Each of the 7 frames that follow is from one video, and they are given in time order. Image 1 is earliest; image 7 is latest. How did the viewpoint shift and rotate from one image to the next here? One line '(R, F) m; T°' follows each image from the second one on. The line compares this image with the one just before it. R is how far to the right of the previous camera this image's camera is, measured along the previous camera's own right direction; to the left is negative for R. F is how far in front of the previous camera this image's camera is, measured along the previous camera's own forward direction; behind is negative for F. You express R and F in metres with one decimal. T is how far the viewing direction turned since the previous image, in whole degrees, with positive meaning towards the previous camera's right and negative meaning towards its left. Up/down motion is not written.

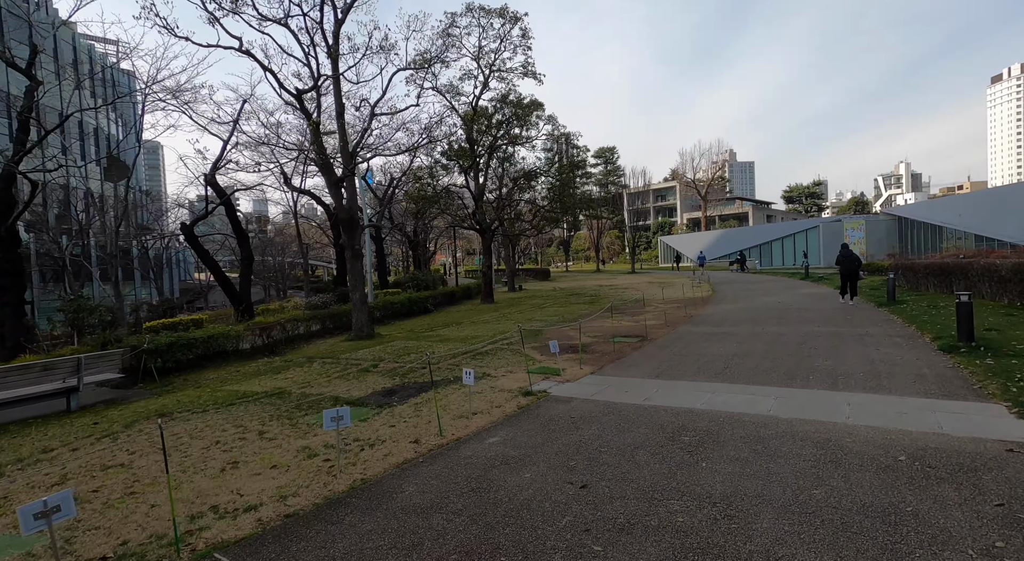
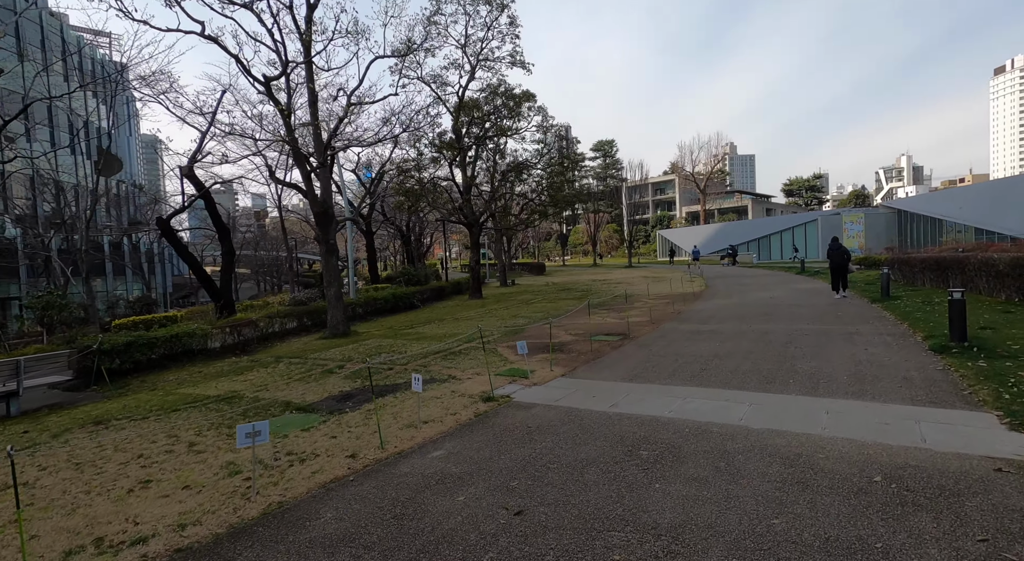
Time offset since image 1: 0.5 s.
(+0.5, +0.5) m; 0°
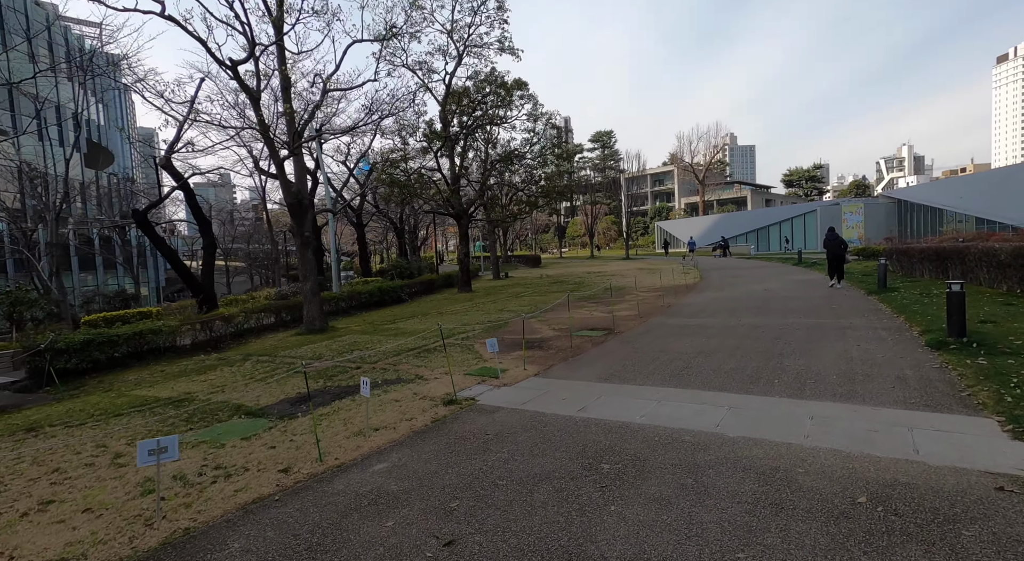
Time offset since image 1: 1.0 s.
(+0.5, +0.5) m; 0°
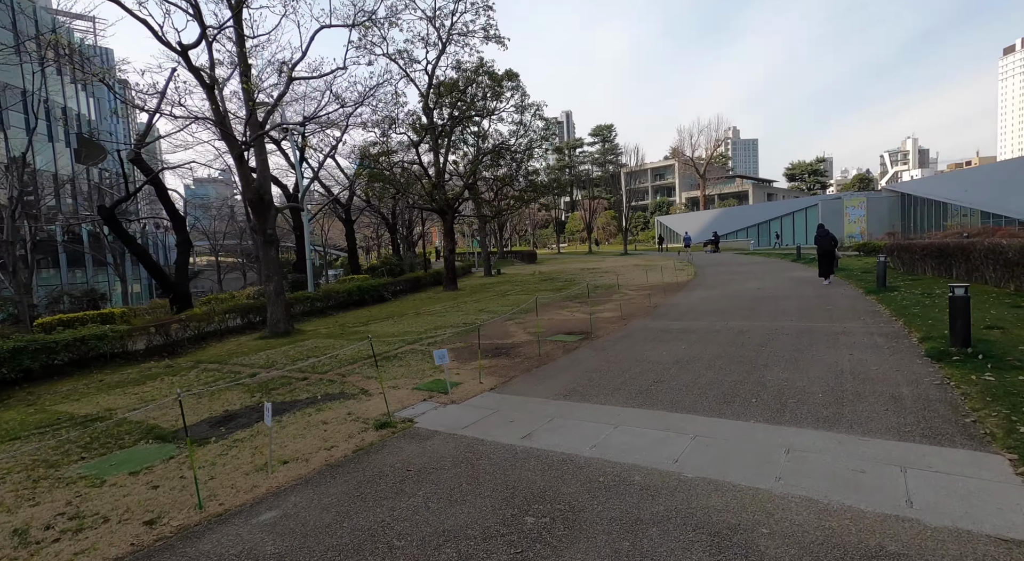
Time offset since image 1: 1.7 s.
(+0.7, +0.8) m; 0°
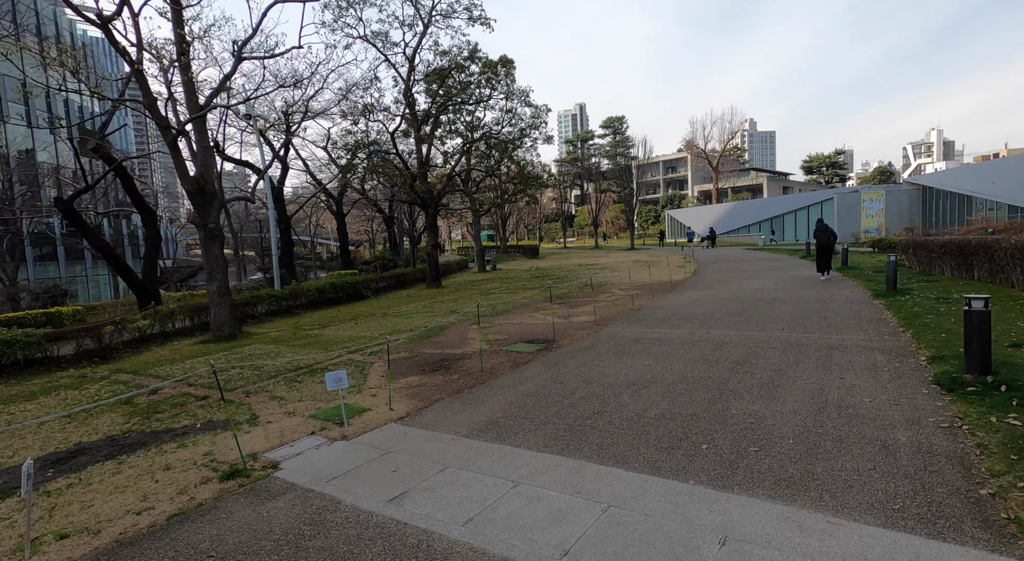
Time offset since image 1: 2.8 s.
(+1.1, +1.3) m; -1°
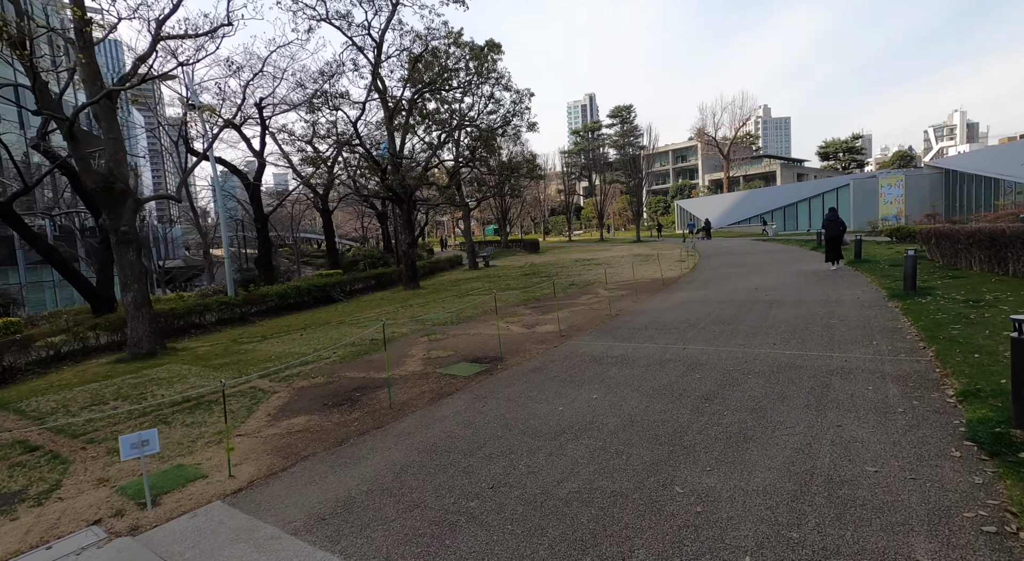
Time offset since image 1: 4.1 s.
(+1.2, +1.7) m; -1°
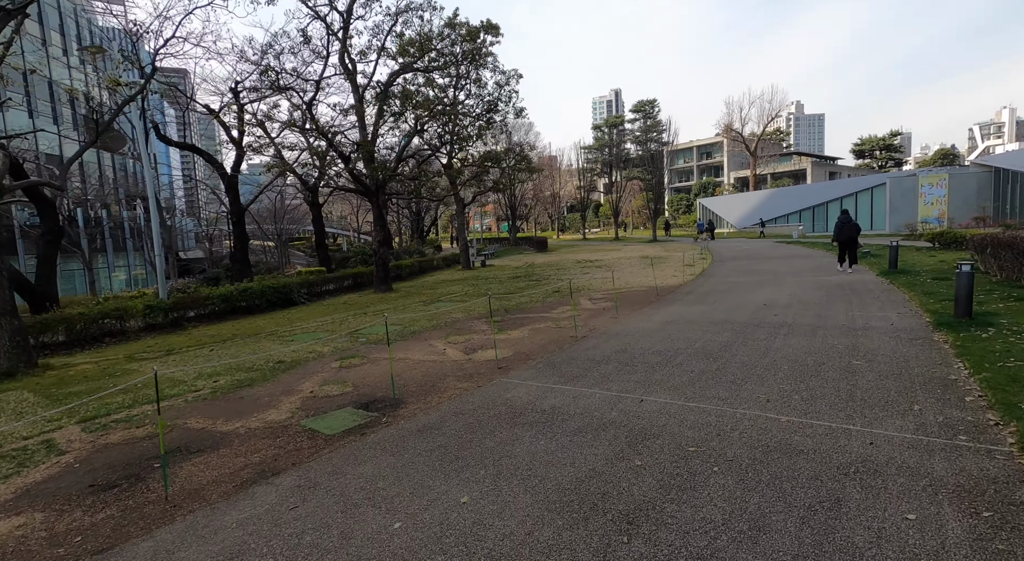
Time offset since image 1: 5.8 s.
(+1.5, +2.4) m; -2°
